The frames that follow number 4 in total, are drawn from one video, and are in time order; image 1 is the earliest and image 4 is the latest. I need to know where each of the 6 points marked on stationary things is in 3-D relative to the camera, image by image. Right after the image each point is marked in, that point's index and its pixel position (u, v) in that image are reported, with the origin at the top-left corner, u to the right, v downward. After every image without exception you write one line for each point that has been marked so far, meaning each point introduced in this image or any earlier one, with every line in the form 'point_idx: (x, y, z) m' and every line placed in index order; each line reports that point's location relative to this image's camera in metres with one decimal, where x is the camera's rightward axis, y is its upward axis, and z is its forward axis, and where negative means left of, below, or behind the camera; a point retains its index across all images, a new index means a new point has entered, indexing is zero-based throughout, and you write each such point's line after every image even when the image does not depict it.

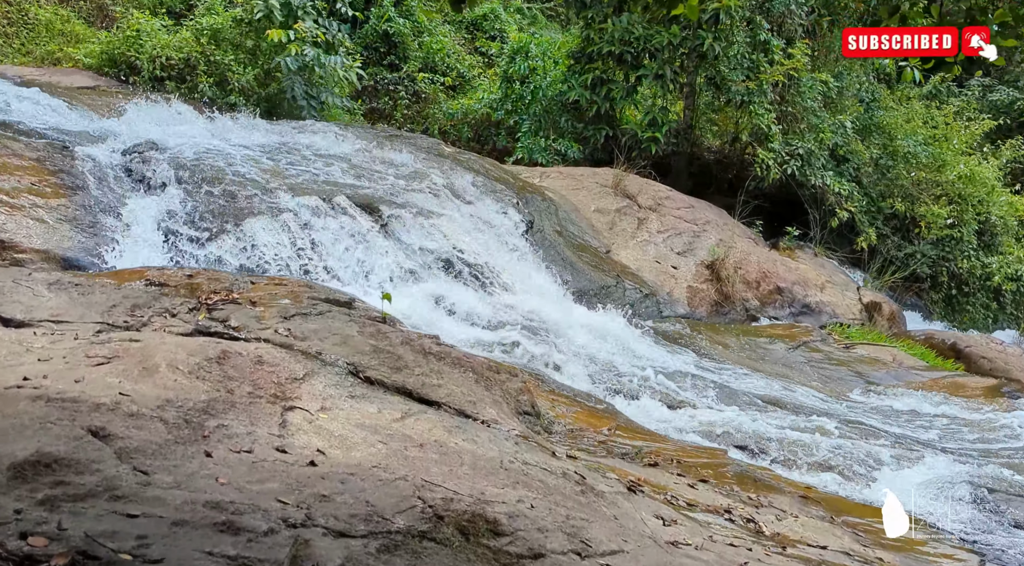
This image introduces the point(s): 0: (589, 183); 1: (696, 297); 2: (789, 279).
0: (+0.9, +1.2, +12.5) m
1: (+2.0, -0.2, +11.3) m
2: (+3.3, +0.1, +12.3) m
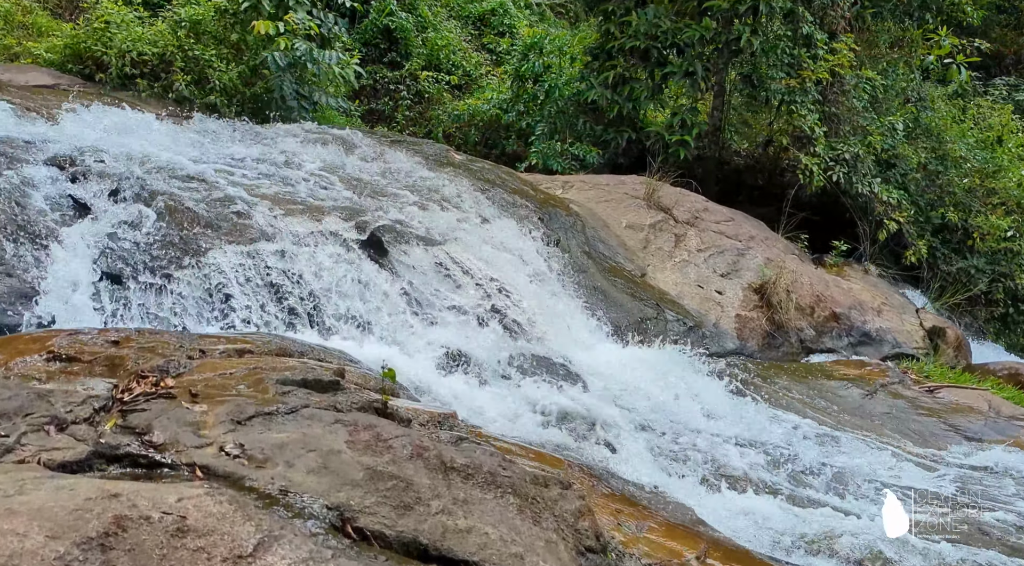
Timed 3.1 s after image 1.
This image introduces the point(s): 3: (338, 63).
0: (+1.1, +0.9, +11.0) m
1: (+2.2, -0.4, +9.8) m
2: (+3.5, -0.2, +10.8) m
3: (-2.0, +2.6, +12.0) m
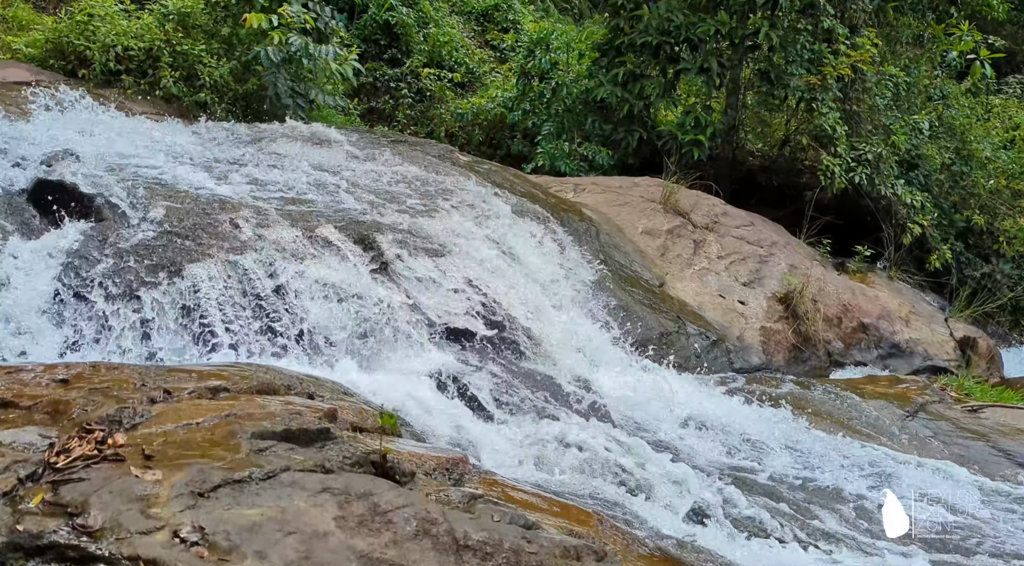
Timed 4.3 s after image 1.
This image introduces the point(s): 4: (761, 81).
0: (+1.2, +0.9, +10.3) m
1: (+2.3, -0.5, +9.1) m
2: (+3.6, -0.3, +10.2) m
3: (-2.0, +2.5, +11.3) m
4: (+3.1, +2.5, +12.8) m
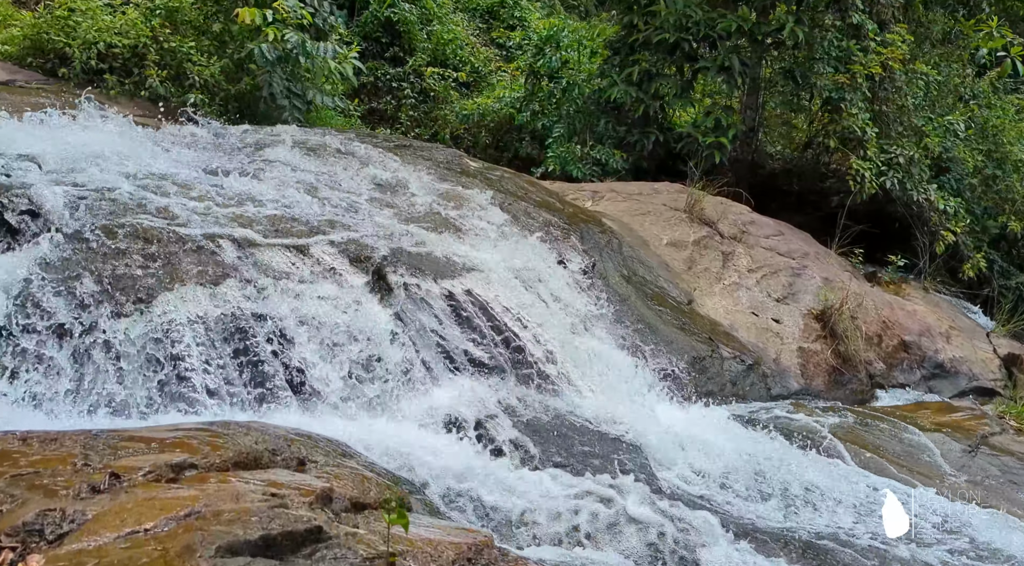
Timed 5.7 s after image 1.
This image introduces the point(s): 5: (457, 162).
0: (+1.3, +0.7, +9.6) m
1: (+2.4, -0.6, +8.4) m
2: (+3.7, -0.4, +9.4) m
3: (-1.8, +2.4, +10.6) m
4: (+3.2, +2.4, +12.1) m
5: (-0.5, +1.0, +8.6) m
